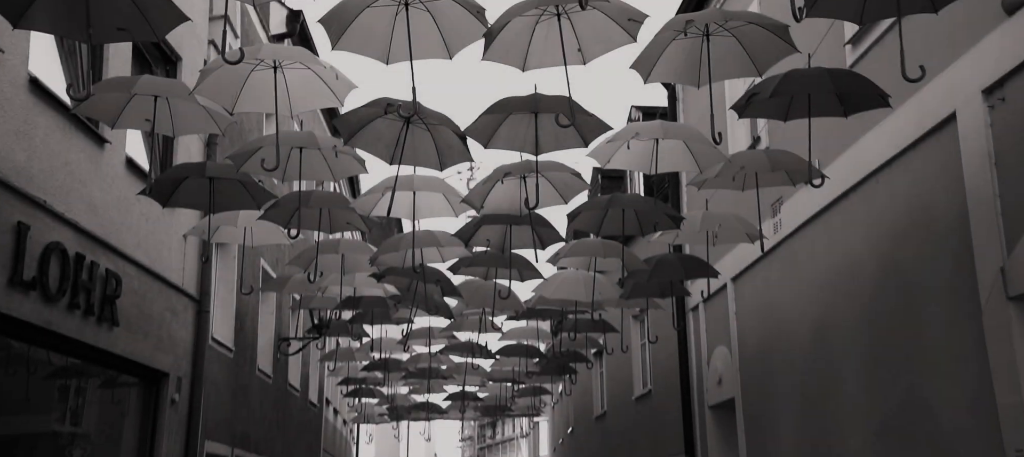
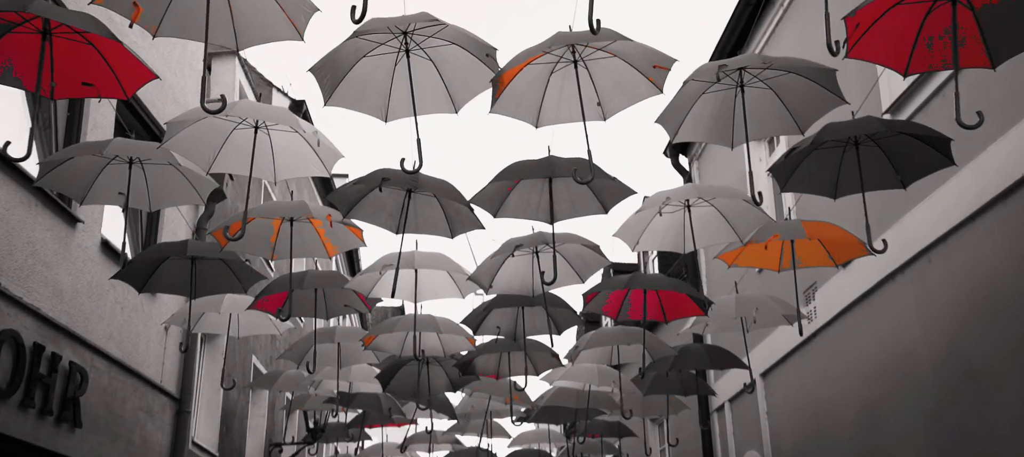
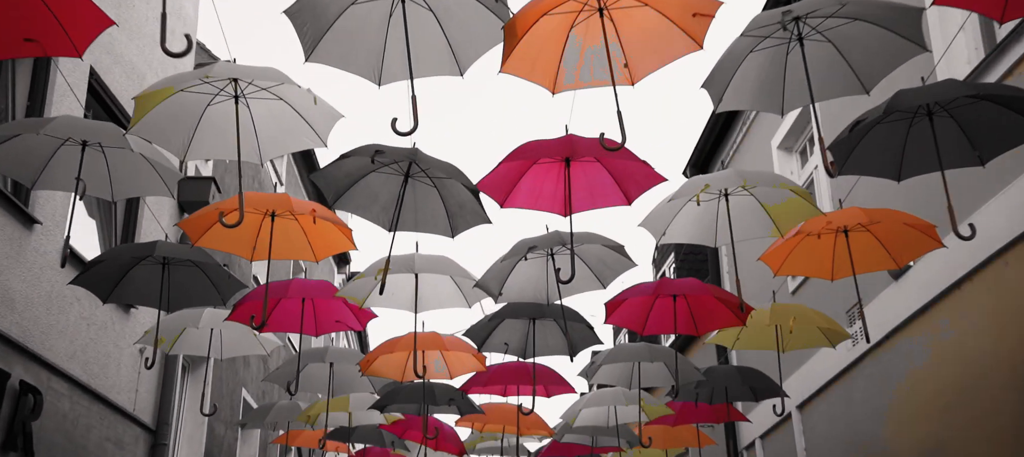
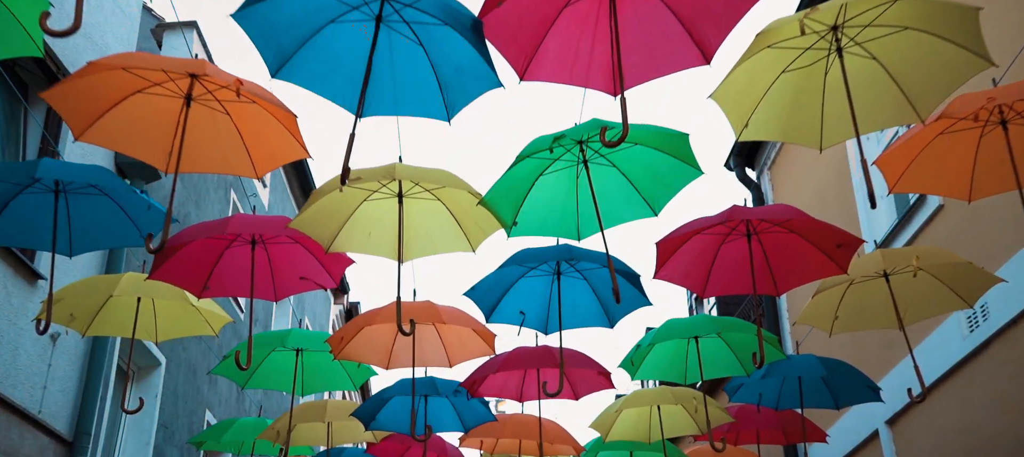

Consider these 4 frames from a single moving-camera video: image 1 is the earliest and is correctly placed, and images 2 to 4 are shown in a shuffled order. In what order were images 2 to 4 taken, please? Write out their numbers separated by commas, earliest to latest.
2, 3, 4
